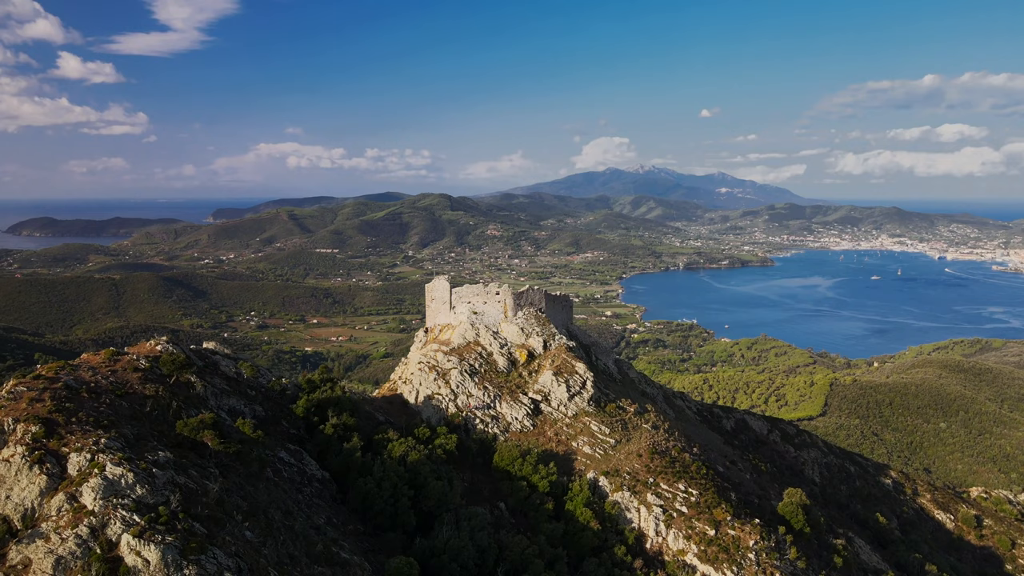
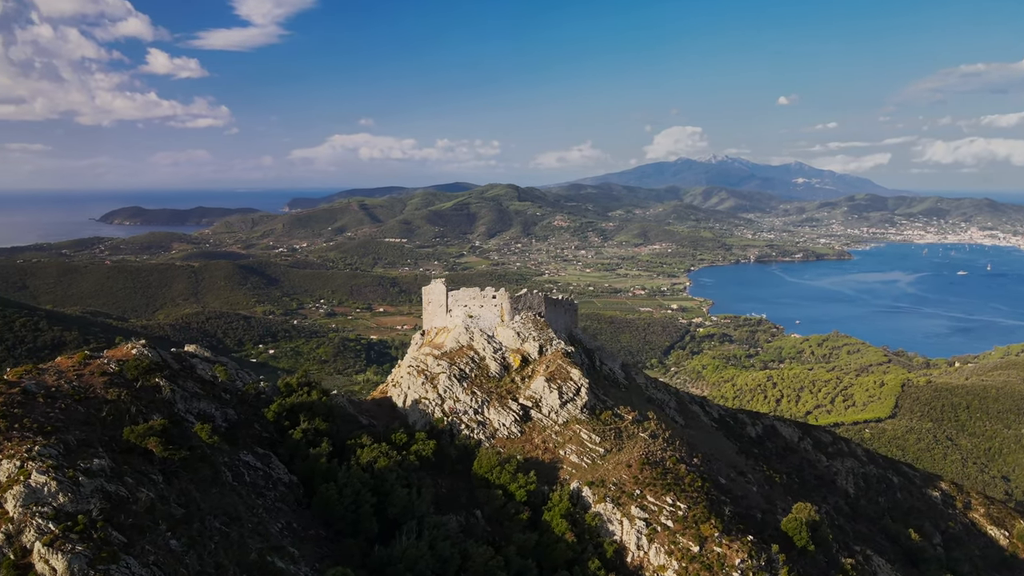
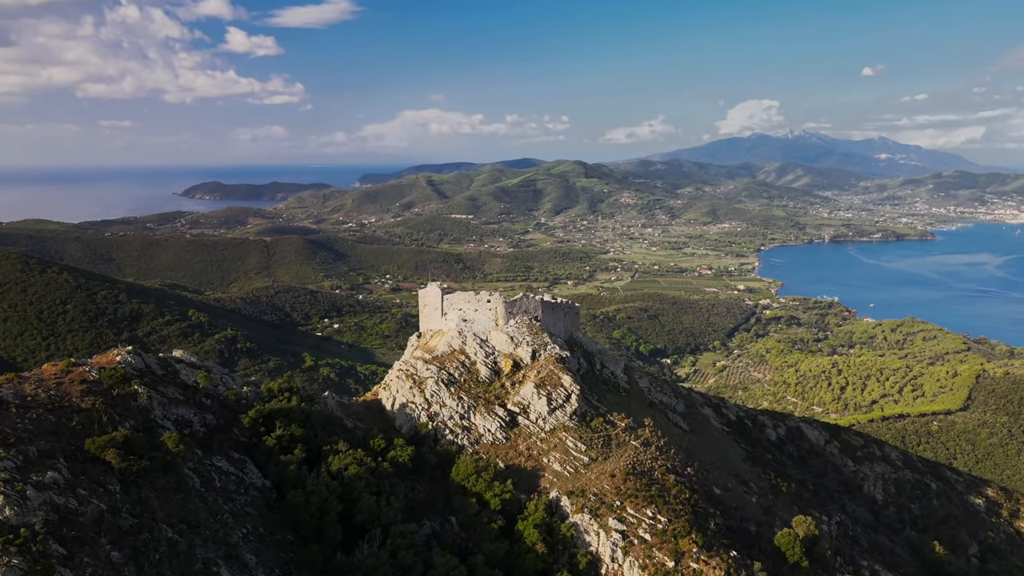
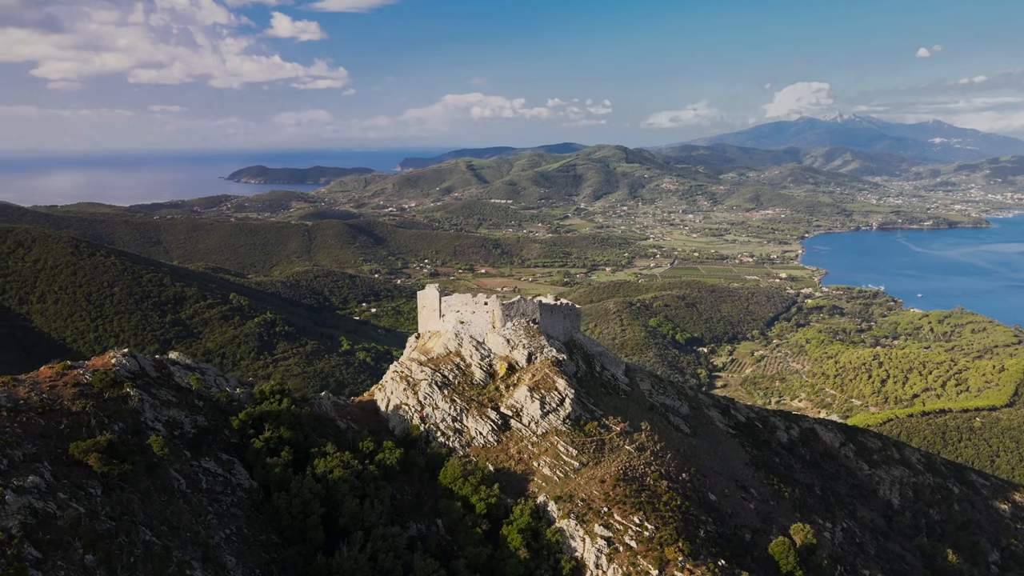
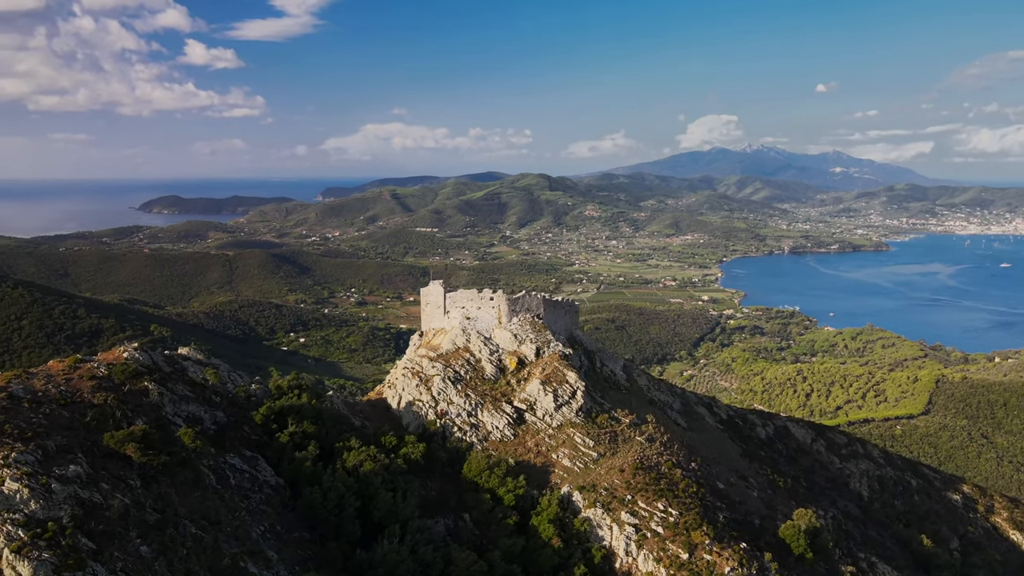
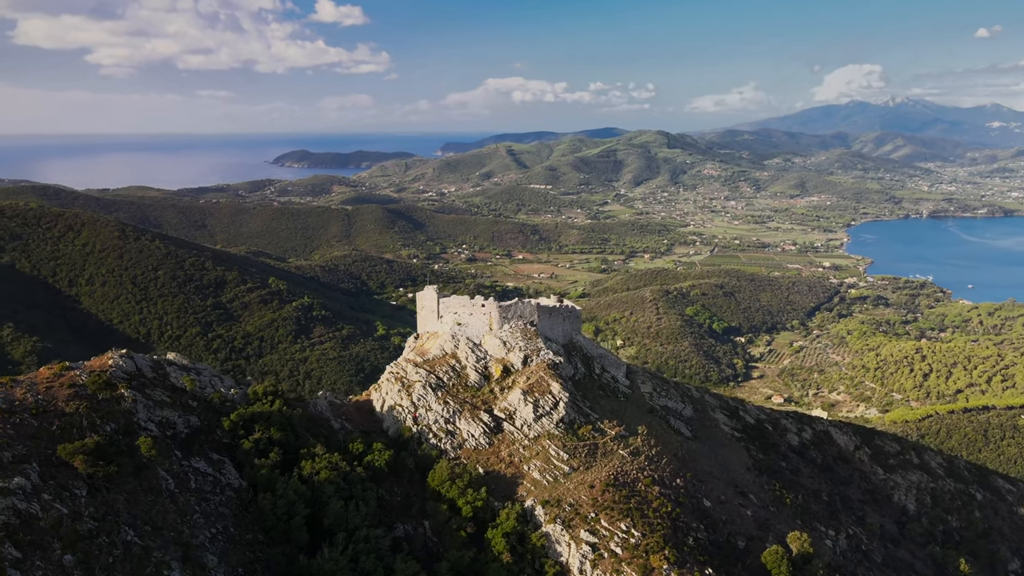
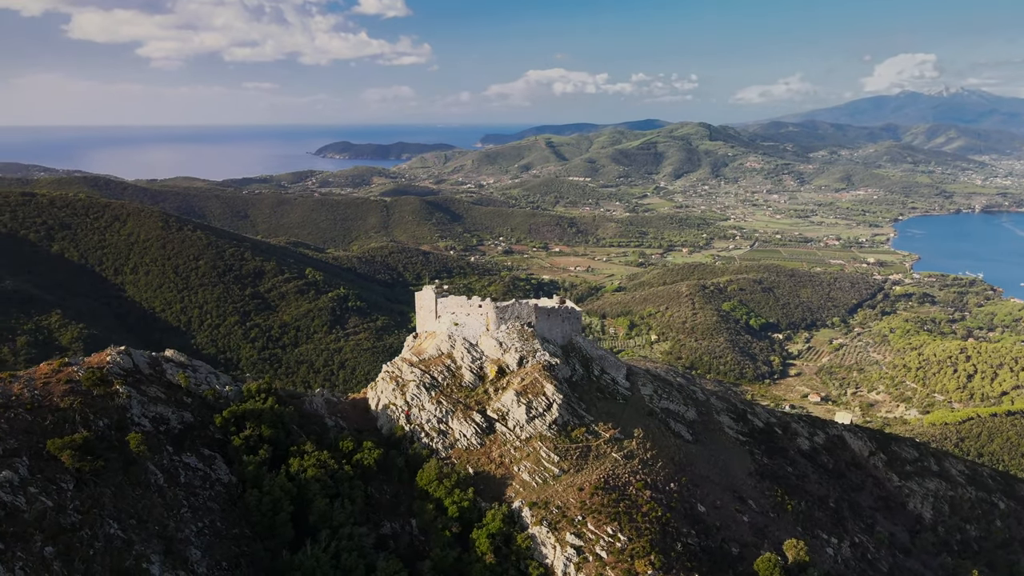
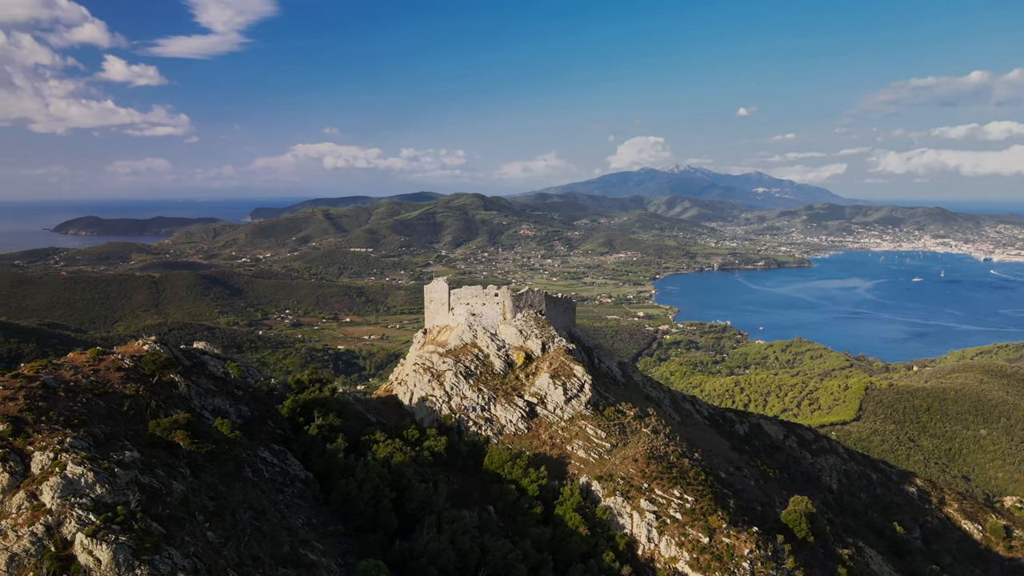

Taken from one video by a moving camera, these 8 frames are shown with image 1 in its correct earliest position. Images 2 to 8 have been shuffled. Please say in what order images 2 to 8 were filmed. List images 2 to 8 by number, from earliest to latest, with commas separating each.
8, 2, 5, 3, 4, 6, 7
